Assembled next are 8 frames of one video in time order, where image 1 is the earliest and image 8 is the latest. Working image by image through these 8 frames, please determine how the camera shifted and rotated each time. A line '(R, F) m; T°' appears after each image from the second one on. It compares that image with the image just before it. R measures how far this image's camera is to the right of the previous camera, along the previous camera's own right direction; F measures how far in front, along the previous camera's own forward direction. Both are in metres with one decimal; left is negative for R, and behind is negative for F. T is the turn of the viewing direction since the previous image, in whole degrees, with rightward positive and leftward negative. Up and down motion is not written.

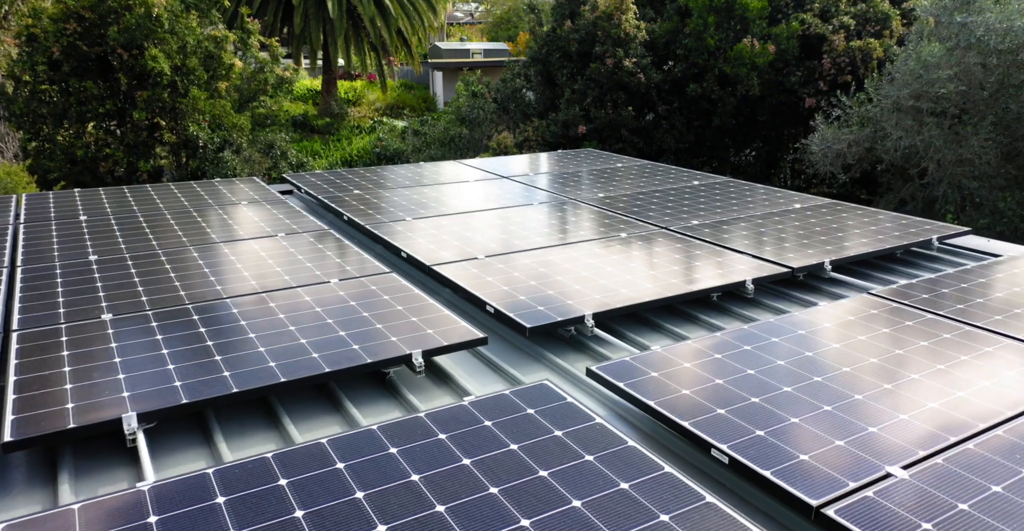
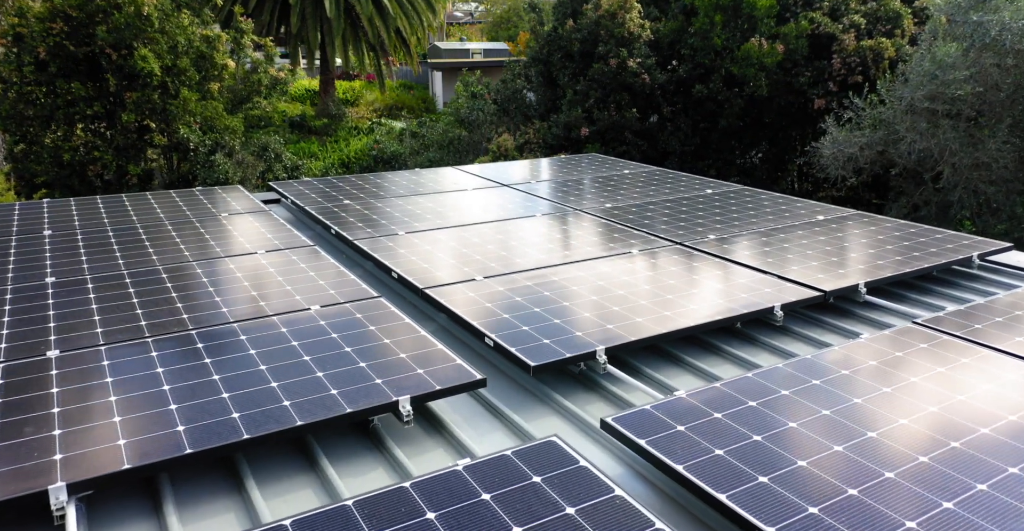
(0.0, +0.8) m; 0°
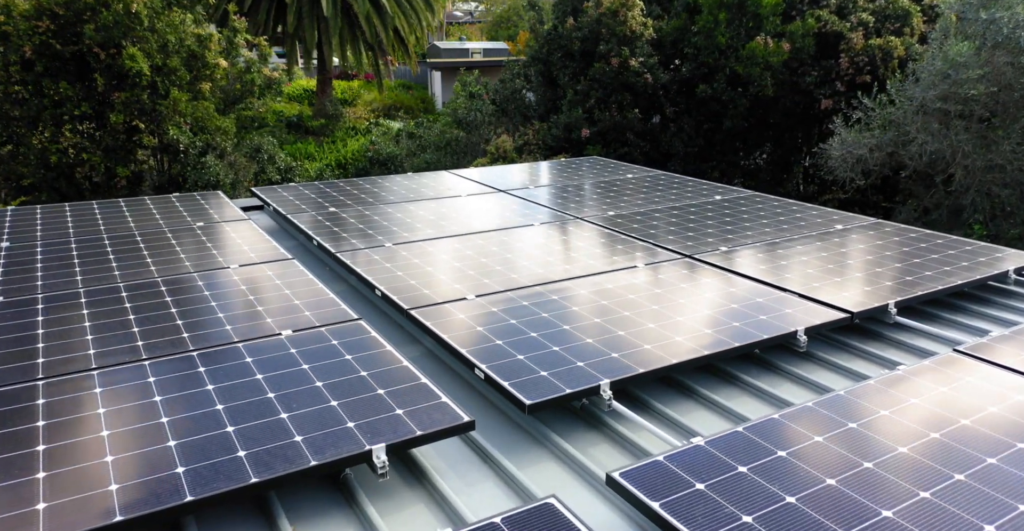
(0.0, +0.7) m; 0°
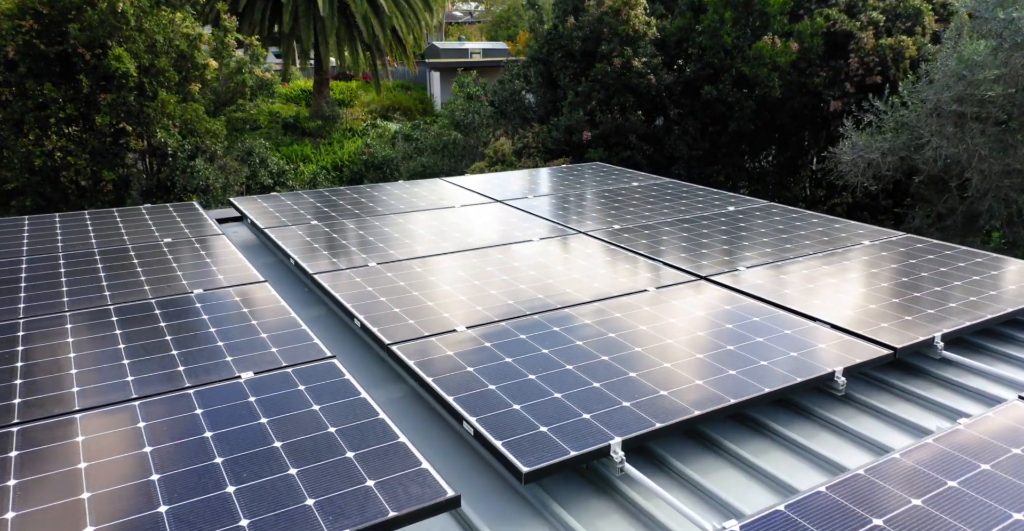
(0.0, +0.8) m; 0°
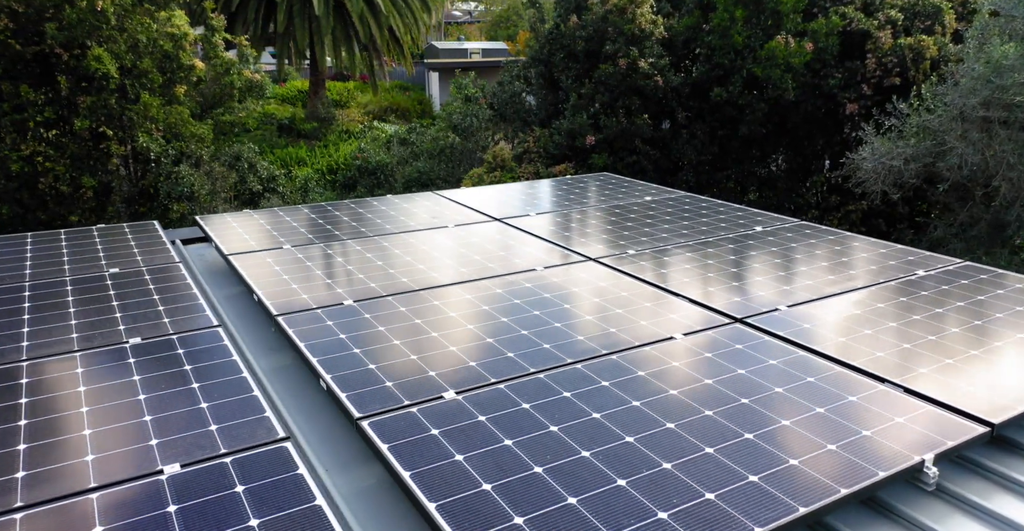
(0.0, +1.2) m; 0°
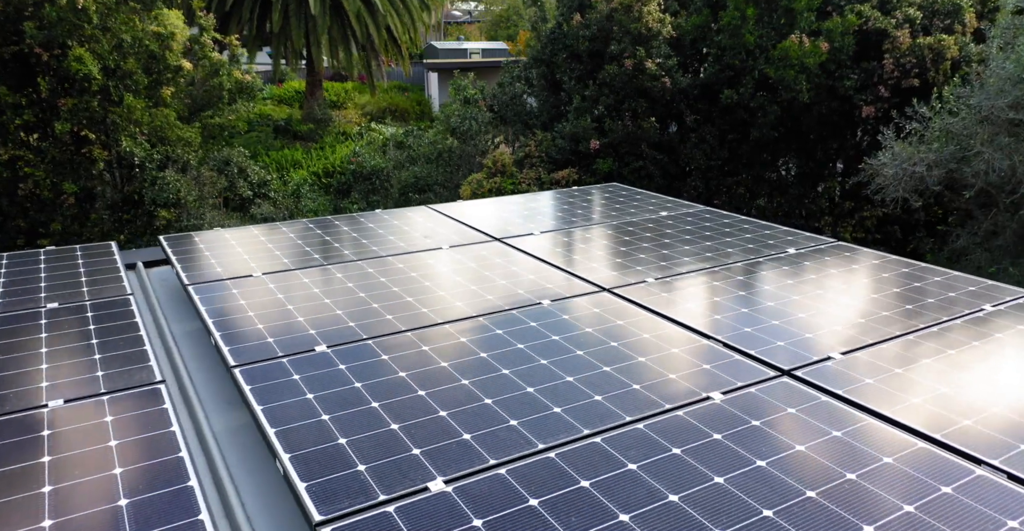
(0.0, +1.0) m; 0°
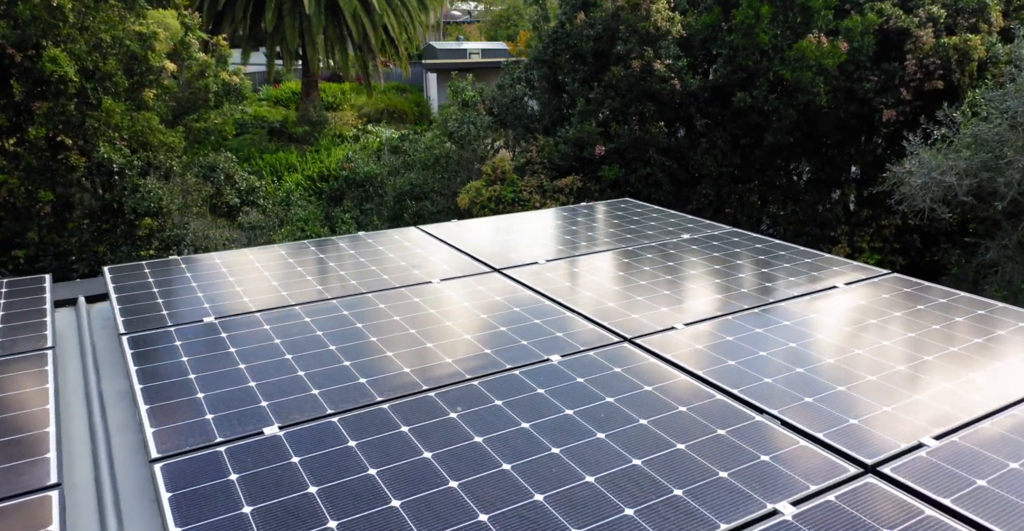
(0.0, +1.2) m; 0°
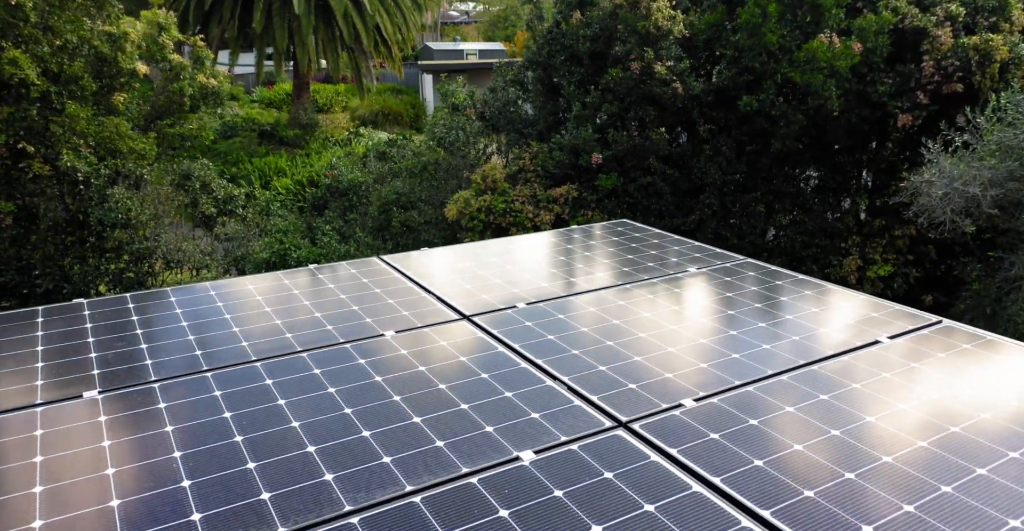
(+0.2, +1.3) m; 0°
